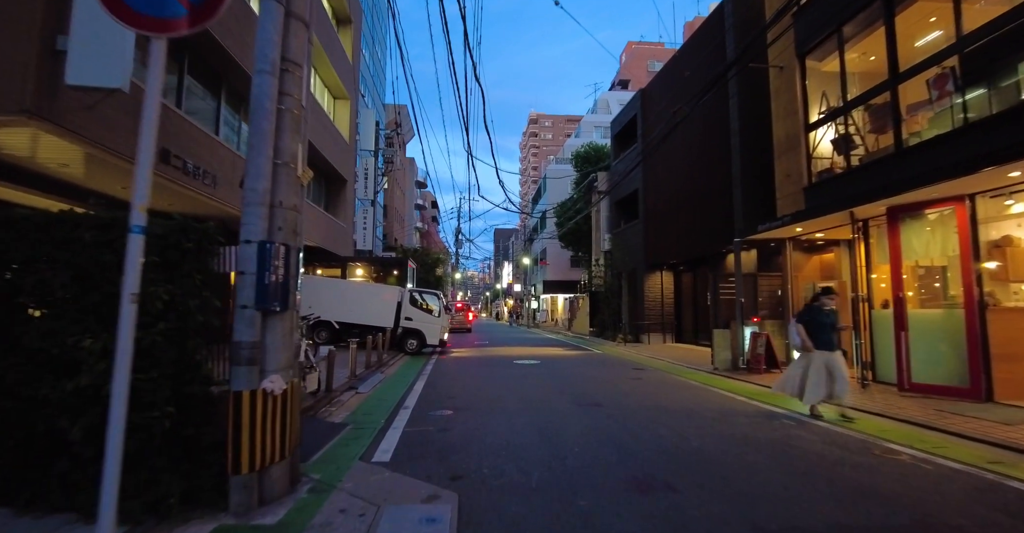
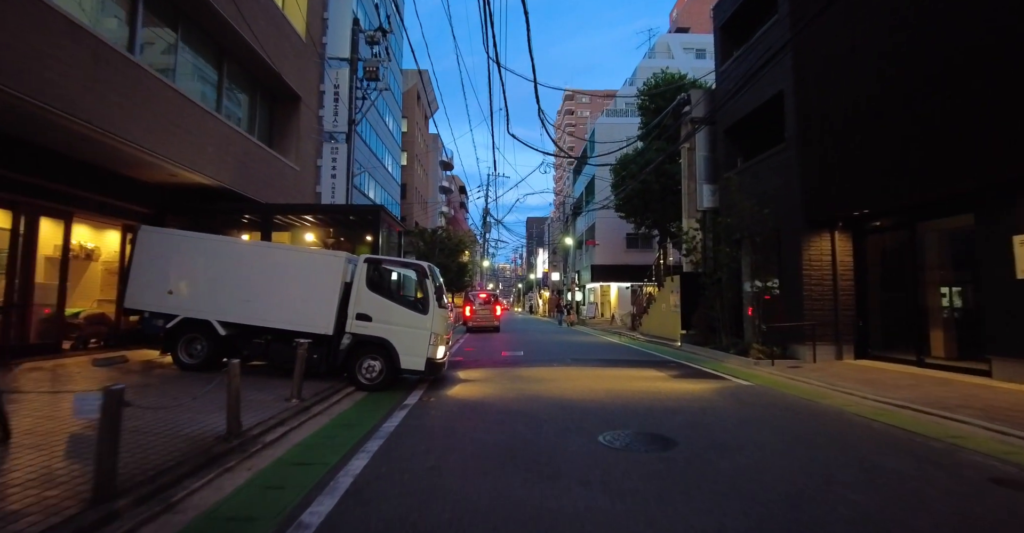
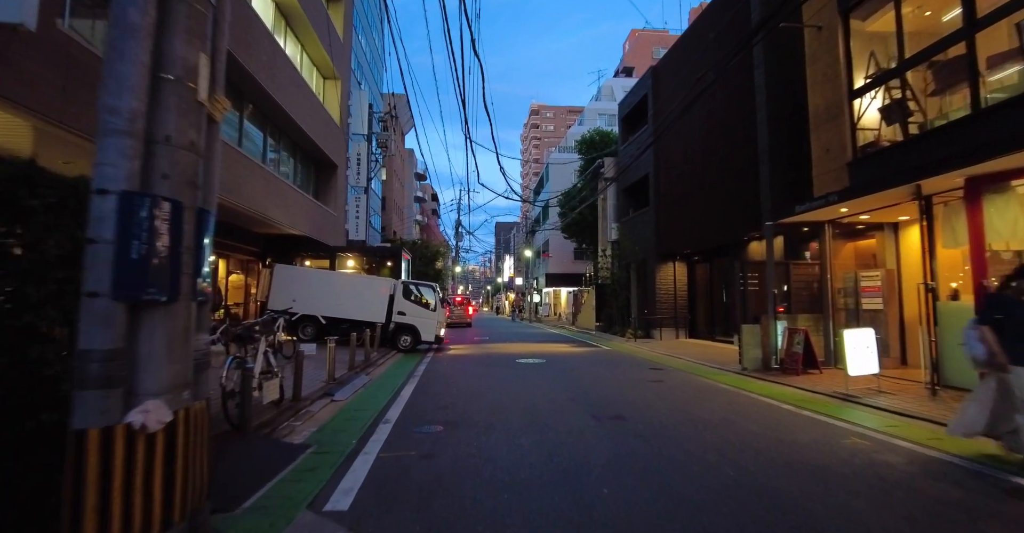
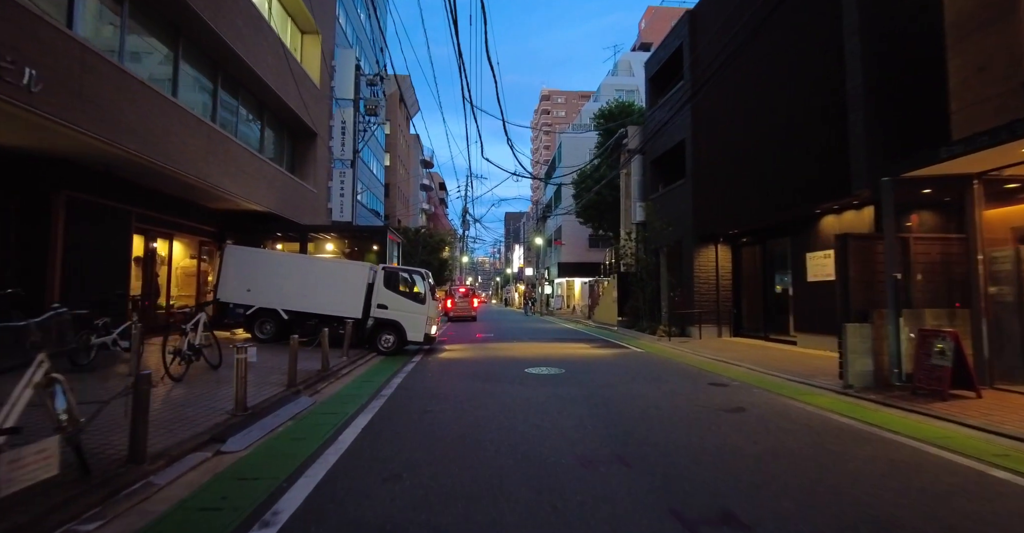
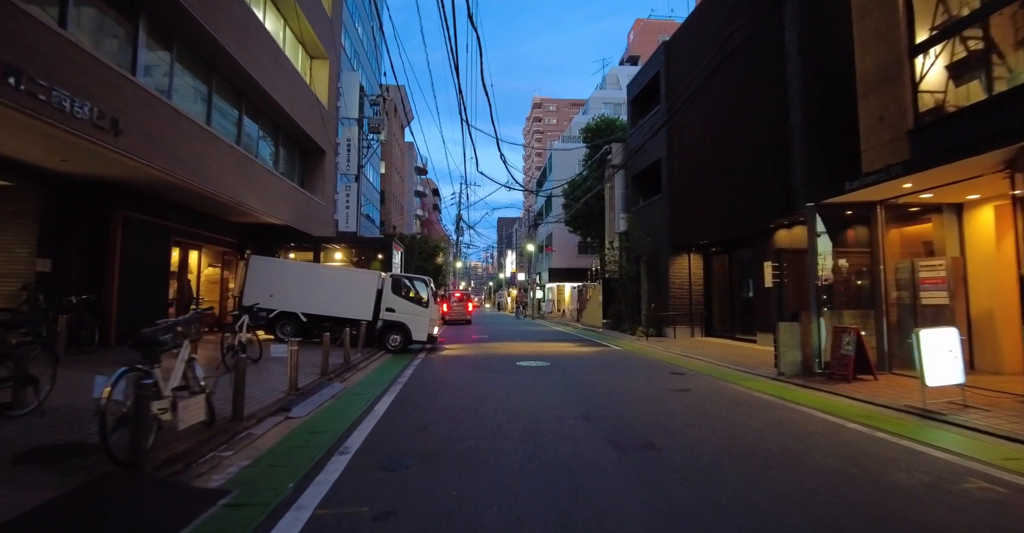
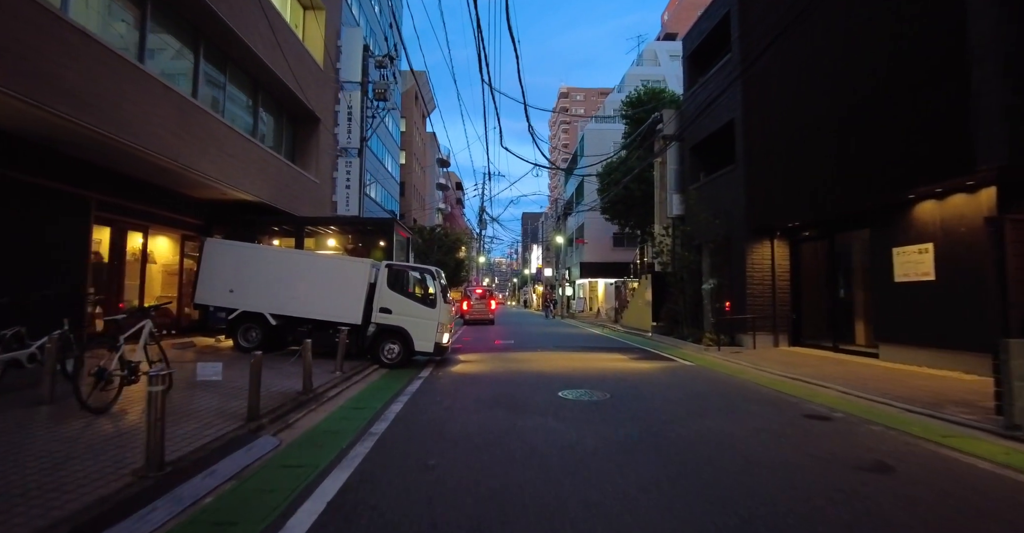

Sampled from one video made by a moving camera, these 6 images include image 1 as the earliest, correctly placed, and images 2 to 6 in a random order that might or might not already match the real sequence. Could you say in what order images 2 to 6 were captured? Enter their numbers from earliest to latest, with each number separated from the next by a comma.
3, 5, 4, 6, 2
